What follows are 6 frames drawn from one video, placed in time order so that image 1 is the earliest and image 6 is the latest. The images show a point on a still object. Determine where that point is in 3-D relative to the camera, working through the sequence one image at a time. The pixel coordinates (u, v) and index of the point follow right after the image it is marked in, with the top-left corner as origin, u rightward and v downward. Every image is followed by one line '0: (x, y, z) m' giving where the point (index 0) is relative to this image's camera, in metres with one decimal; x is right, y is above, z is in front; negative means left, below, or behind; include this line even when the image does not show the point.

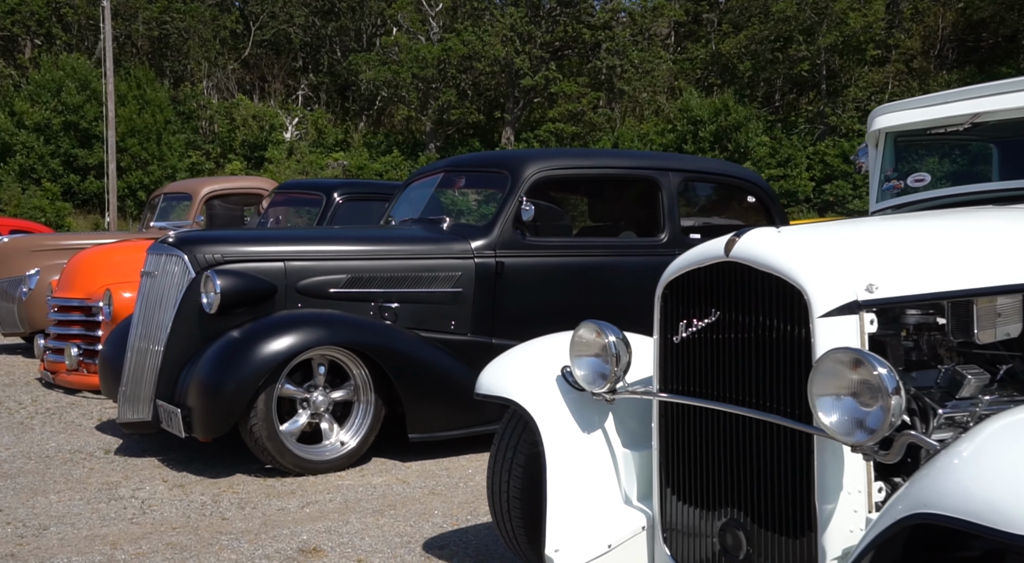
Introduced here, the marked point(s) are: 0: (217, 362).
0: (-1.5, -0.4, +5.0) m
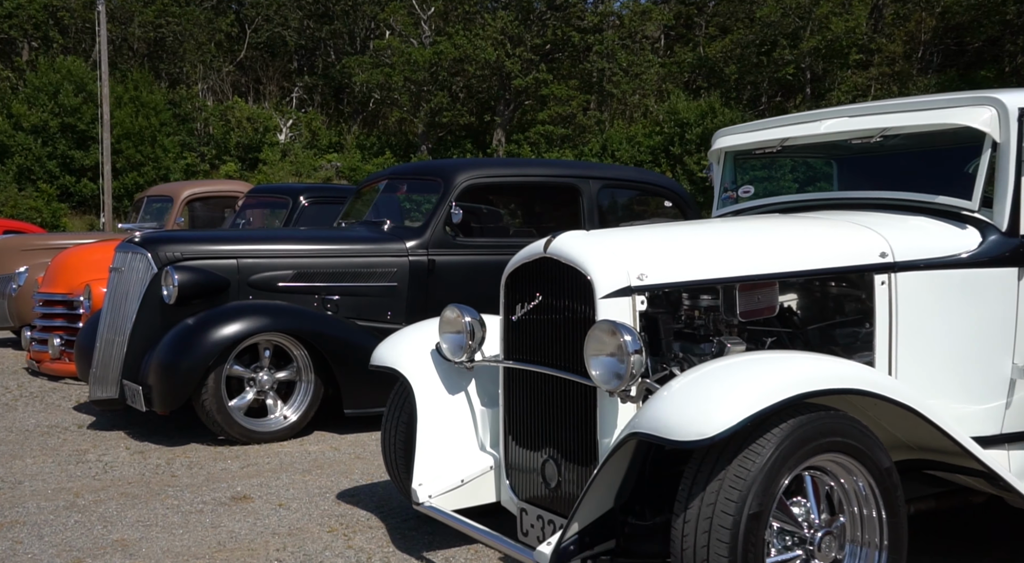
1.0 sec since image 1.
0: (-2.0, -0.4, +5.7) m
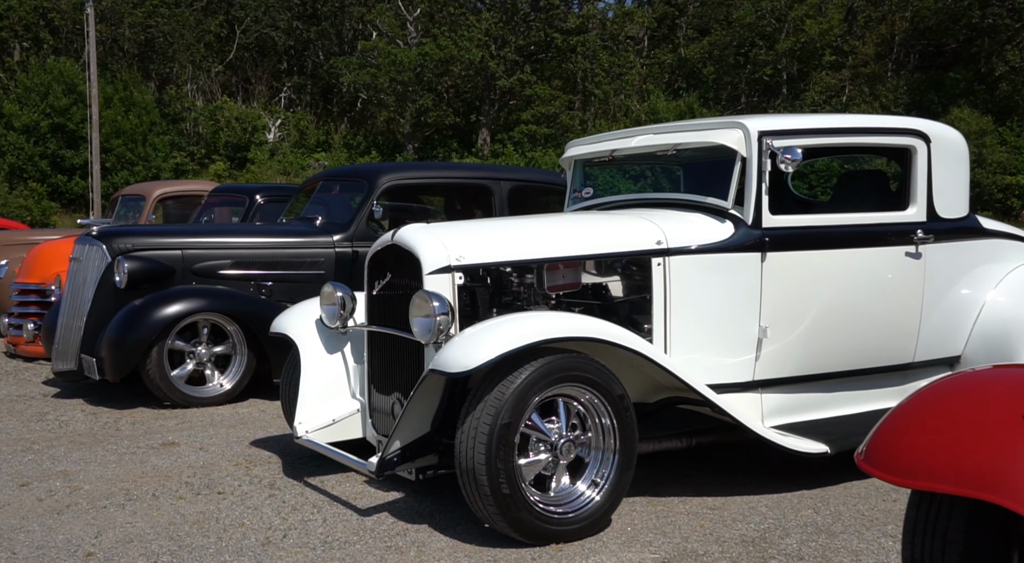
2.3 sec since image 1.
0: (-2.8, -0.3, +6.7) m
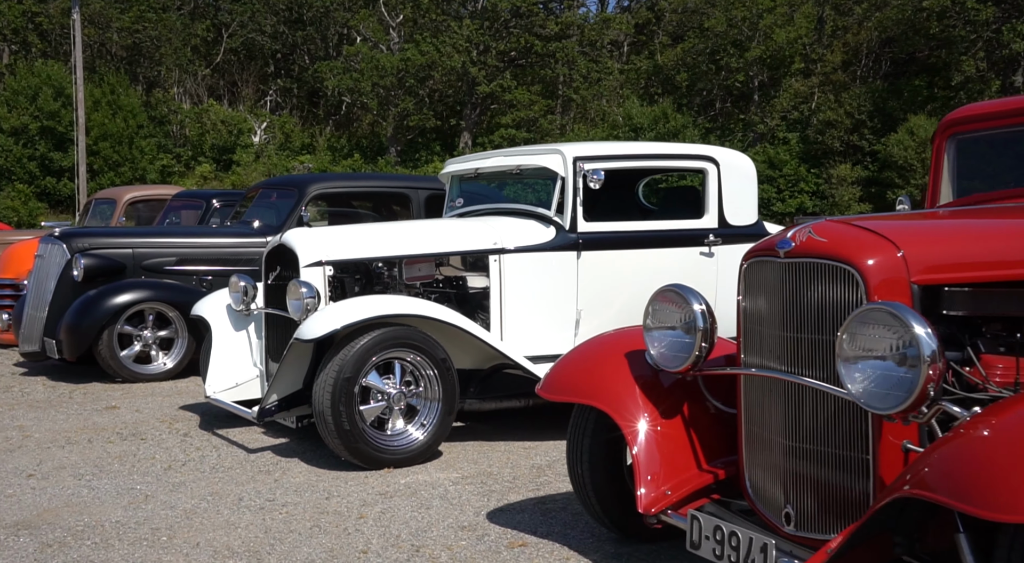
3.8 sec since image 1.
0: (-3.6, -0.2, +8.0) m
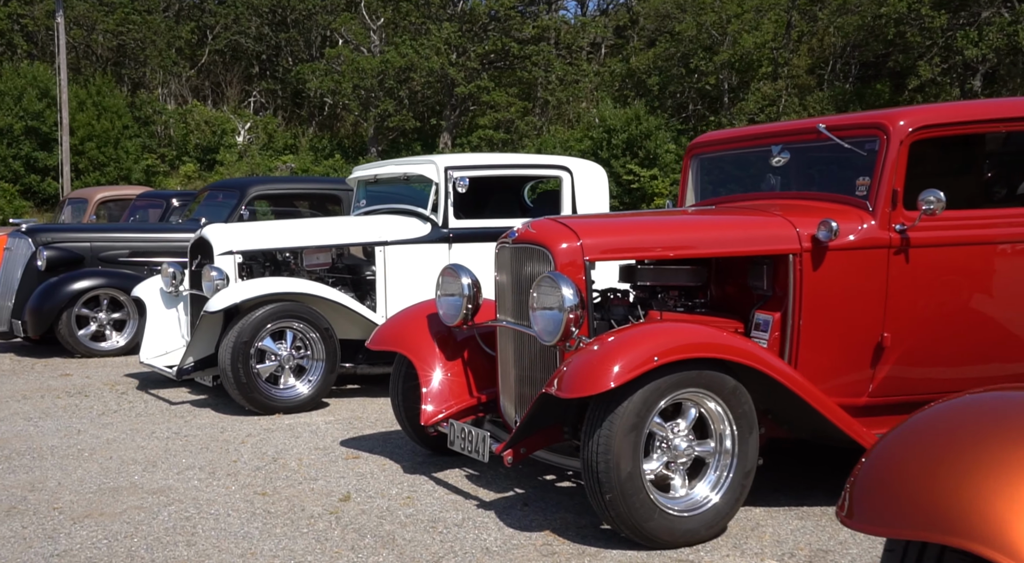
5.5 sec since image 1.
0: (-4.5, -0.1, +9.2) m
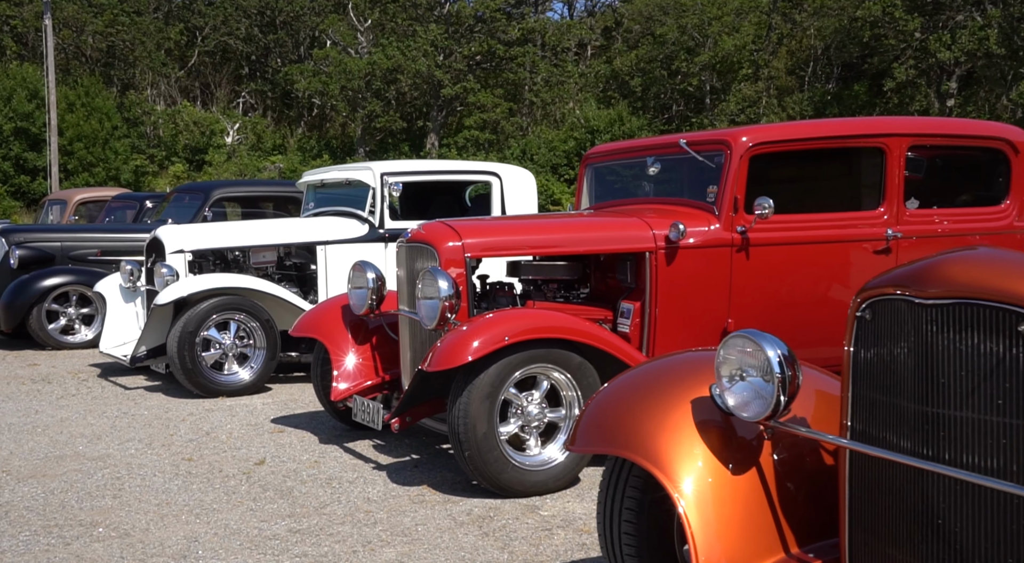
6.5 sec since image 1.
0: (-5.1, -0.1, +9.8) m
